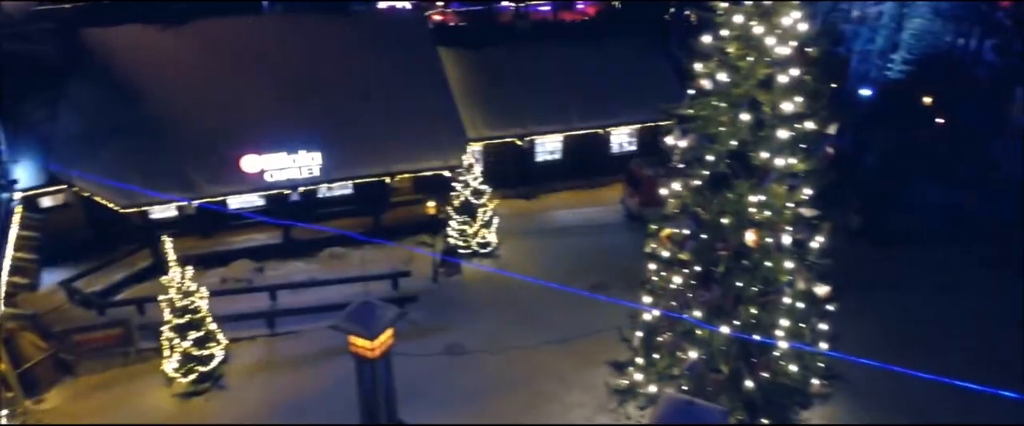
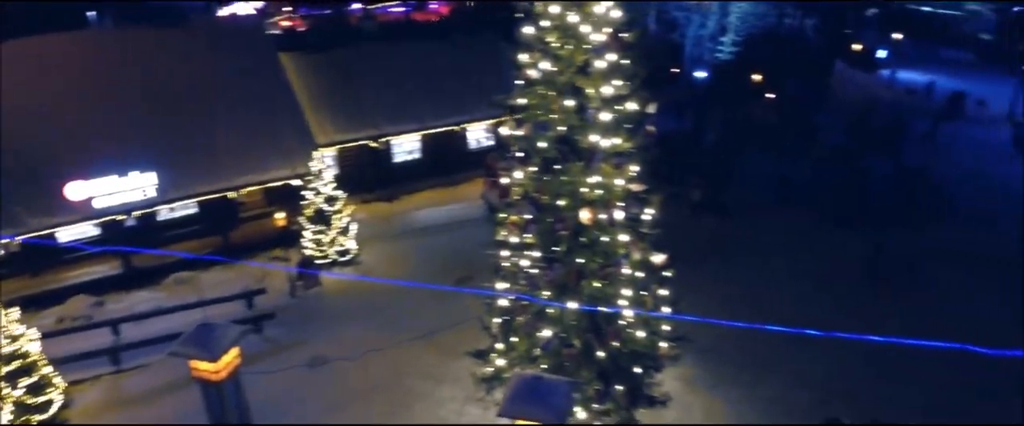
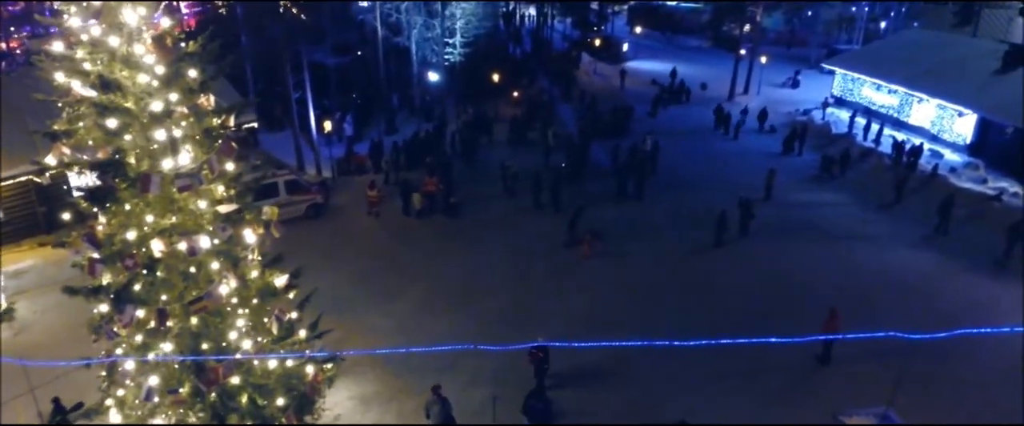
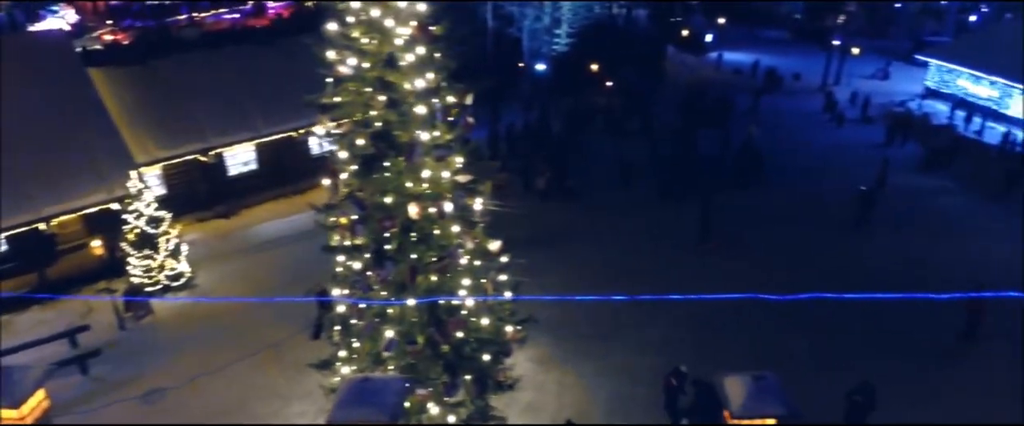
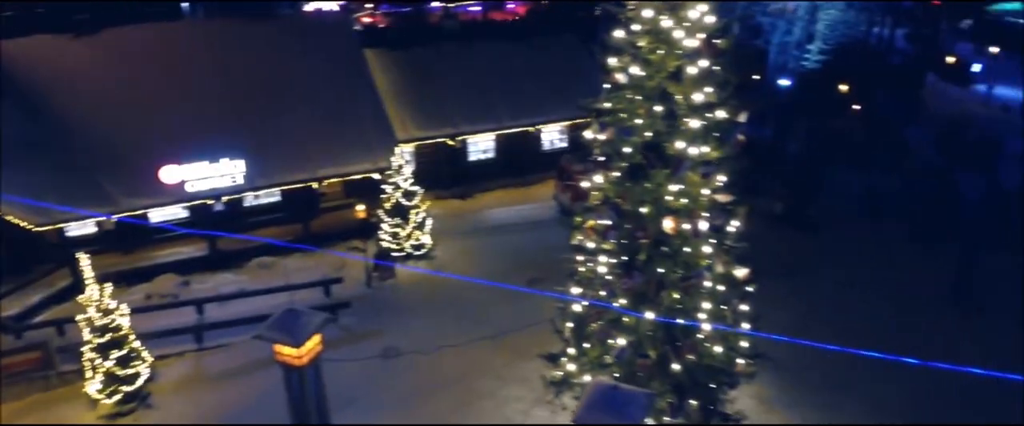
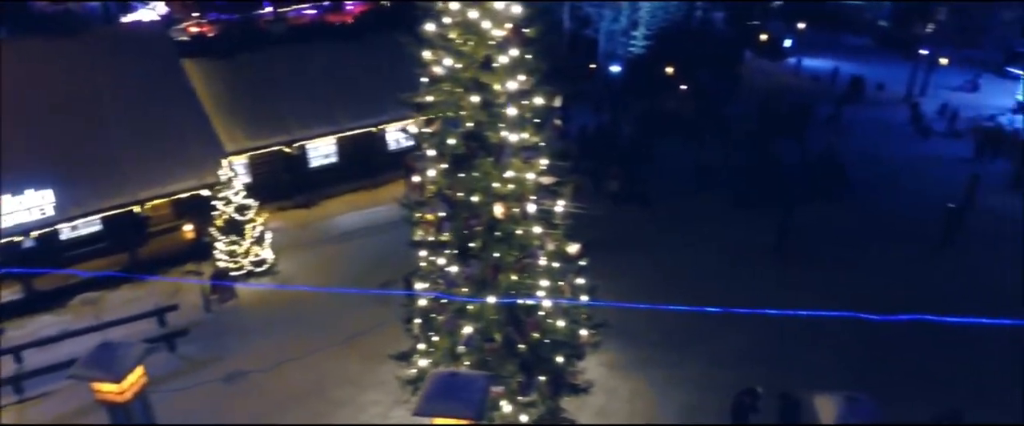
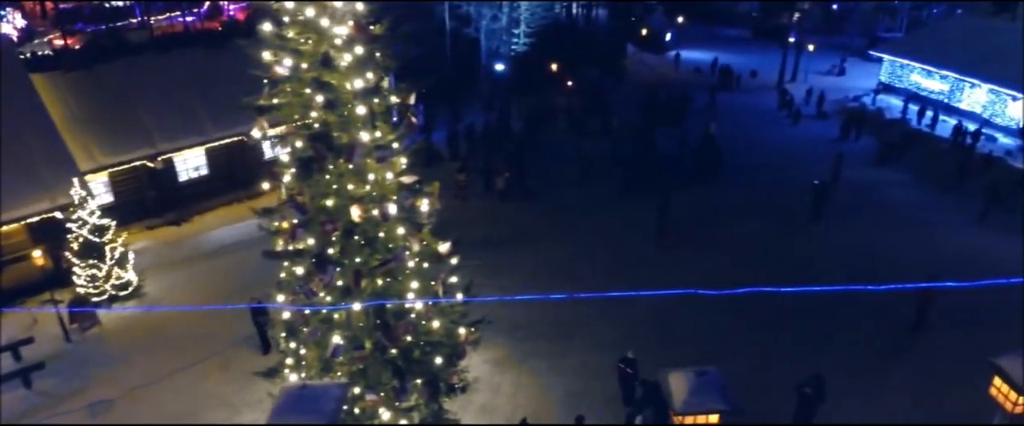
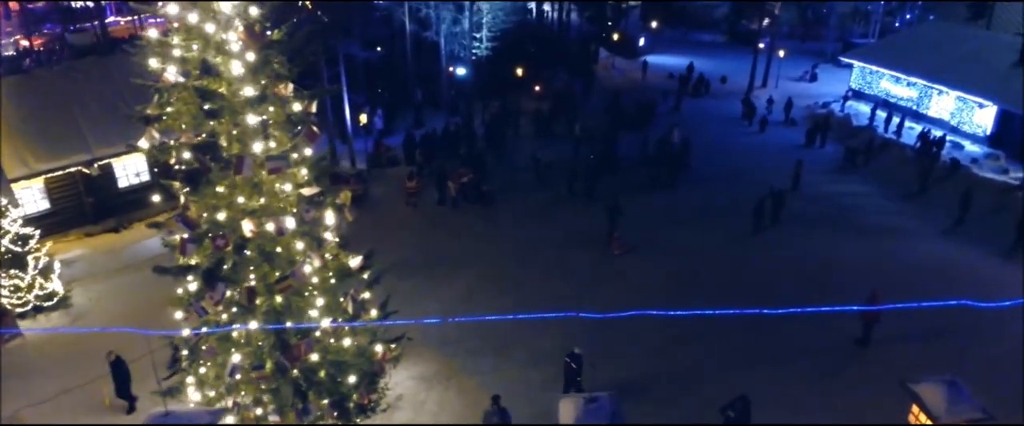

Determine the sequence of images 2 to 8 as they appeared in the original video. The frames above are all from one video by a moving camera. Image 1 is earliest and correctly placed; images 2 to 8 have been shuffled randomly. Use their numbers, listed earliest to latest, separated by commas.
5, 2, 6, 4, 7, 8, 3
